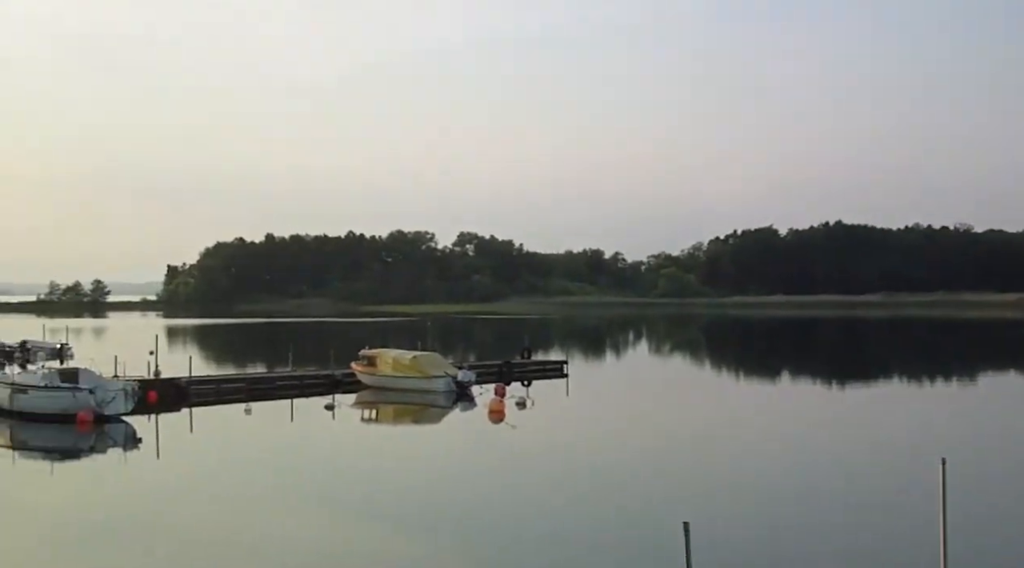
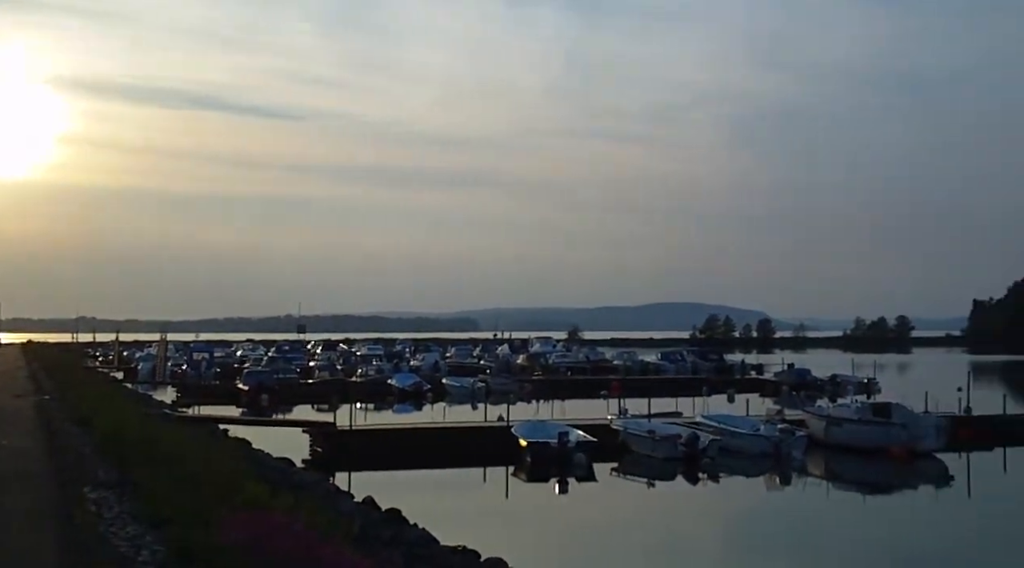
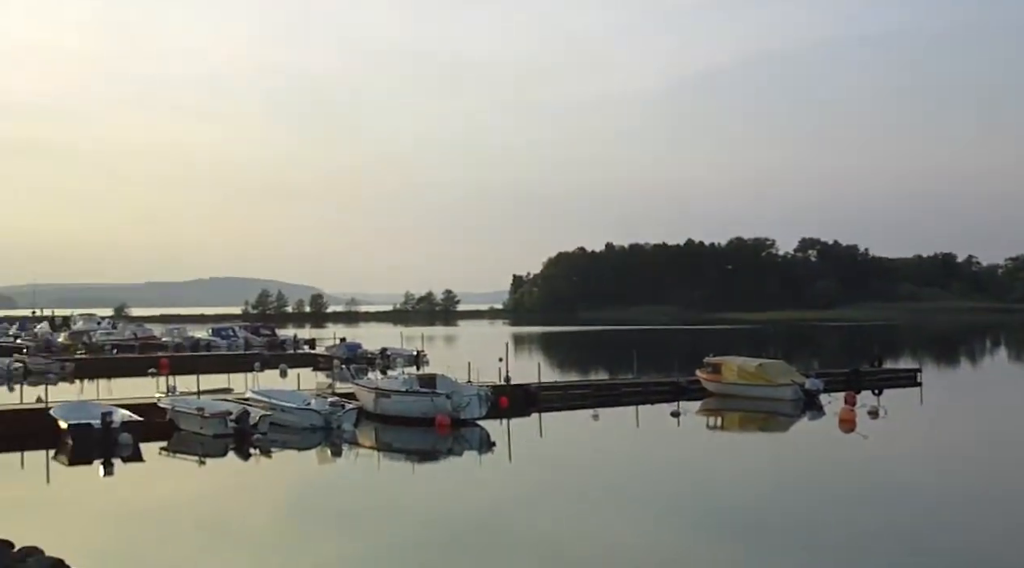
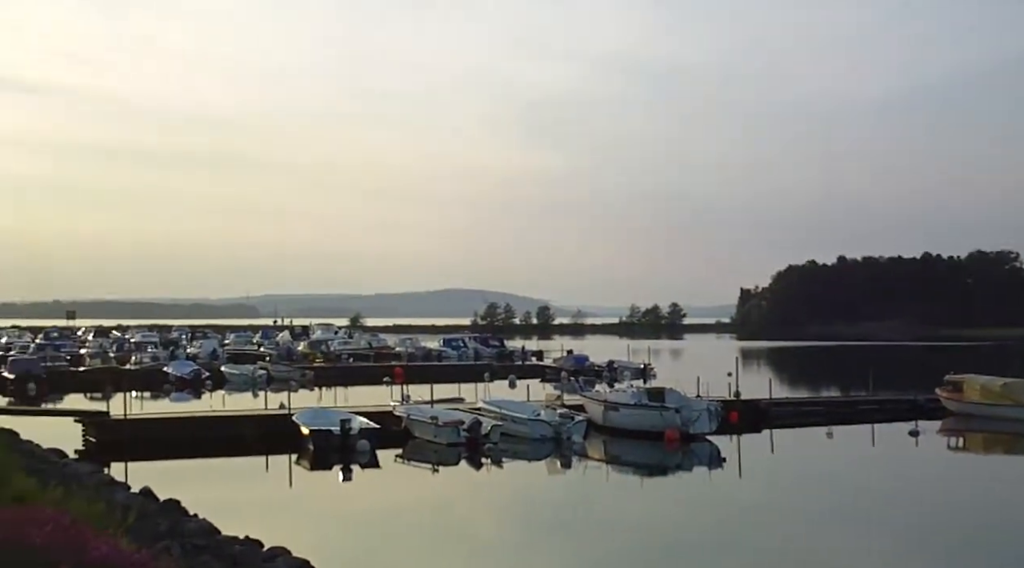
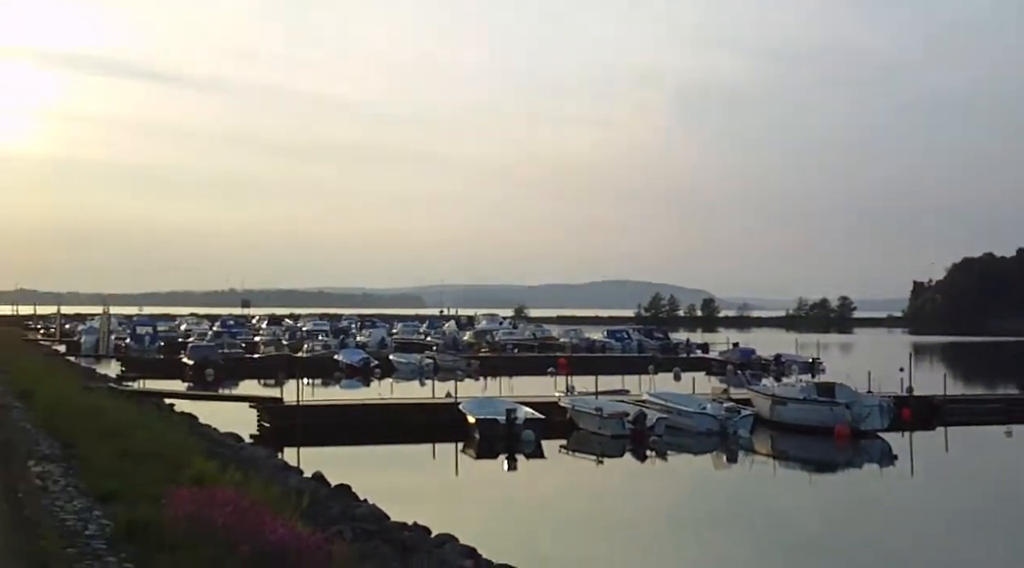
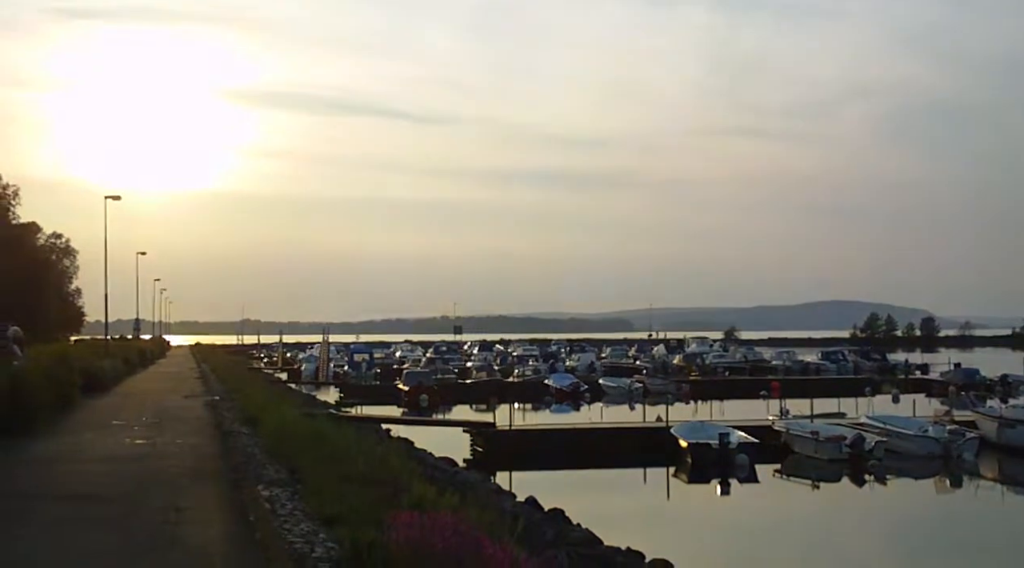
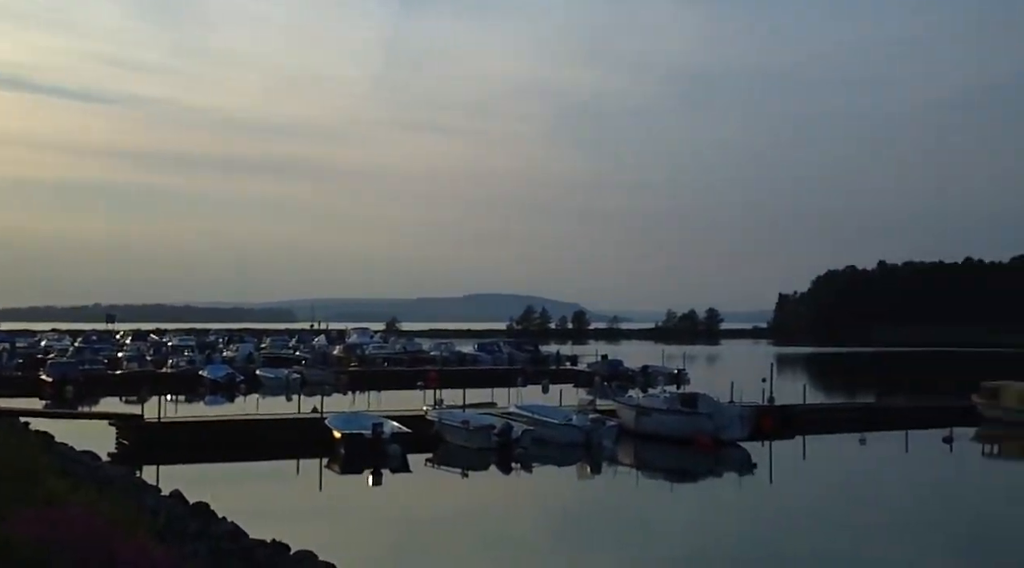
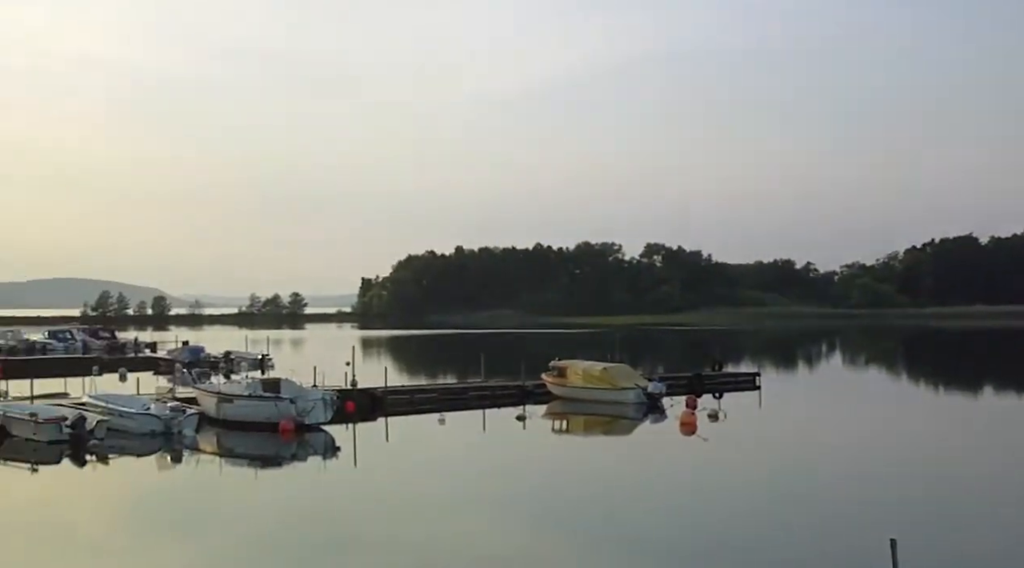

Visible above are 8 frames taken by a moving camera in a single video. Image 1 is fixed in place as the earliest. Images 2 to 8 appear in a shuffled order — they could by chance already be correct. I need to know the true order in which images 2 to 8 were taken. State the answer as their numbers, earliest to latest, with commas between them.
8, 3, 4, 5, 6, 2, 7
